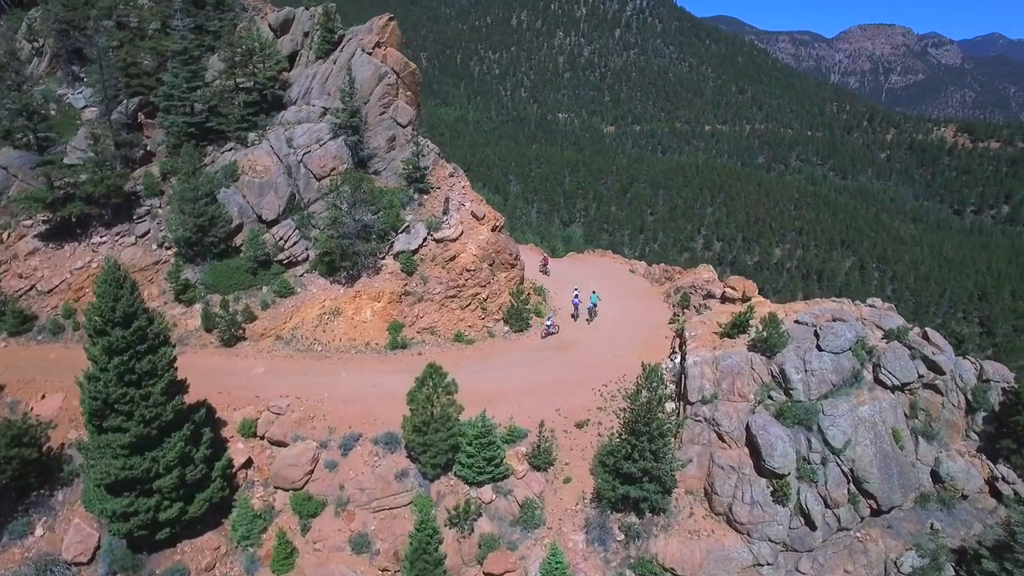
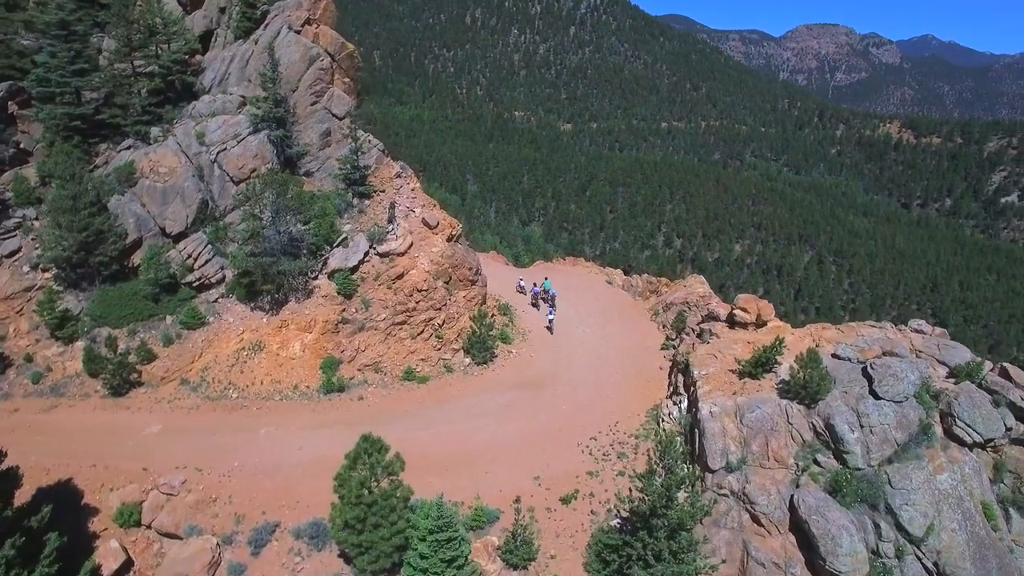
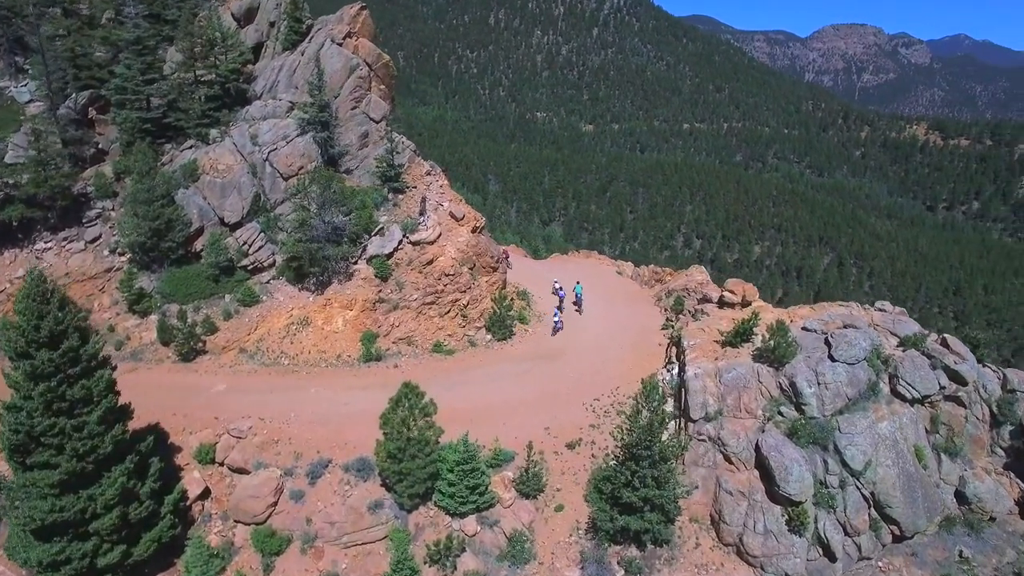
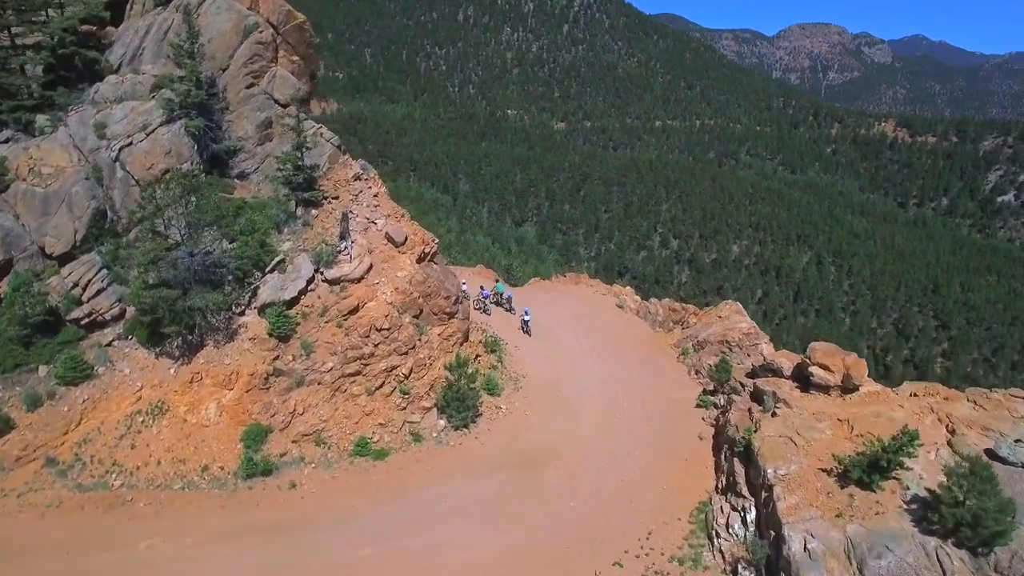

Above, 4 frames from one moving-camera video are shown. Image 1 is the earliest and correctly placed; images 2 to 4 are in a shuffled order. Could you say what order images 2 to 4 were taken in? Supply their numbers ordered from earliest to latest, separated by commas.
3, 2, 4
